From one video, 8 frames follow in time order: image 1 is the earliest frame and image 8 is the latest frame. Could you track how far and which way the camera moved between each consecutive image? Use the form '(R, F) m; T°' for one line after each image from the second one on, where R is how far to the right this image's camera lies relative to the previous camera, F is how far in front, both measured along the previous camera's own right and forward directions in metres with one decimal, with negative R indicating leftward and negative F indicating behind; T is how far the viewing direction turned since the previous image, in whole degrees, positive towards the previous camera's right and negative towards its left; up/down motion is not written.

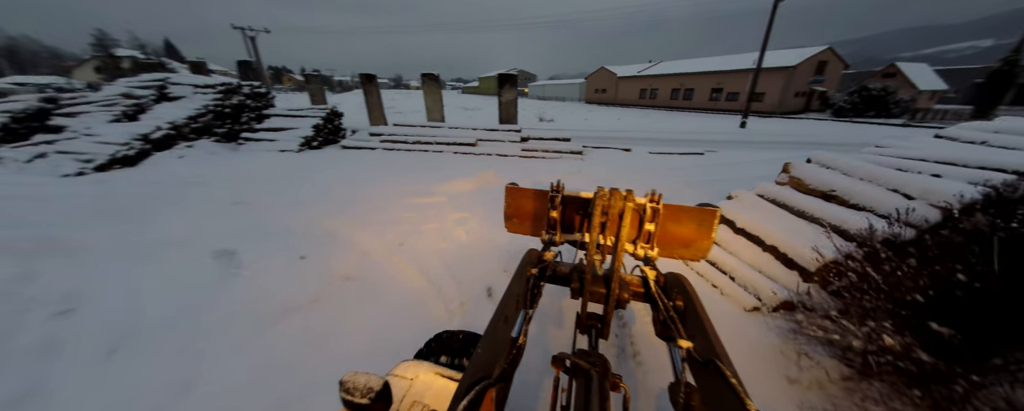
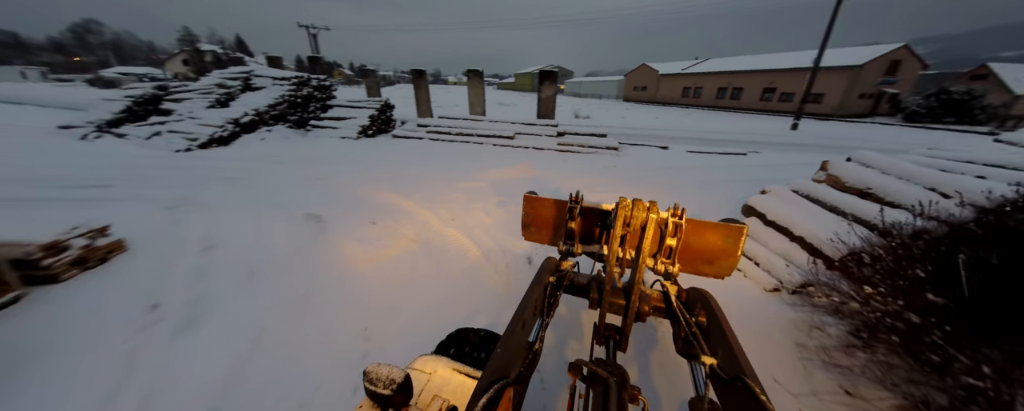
(-0.2, -0.5) m; -6°
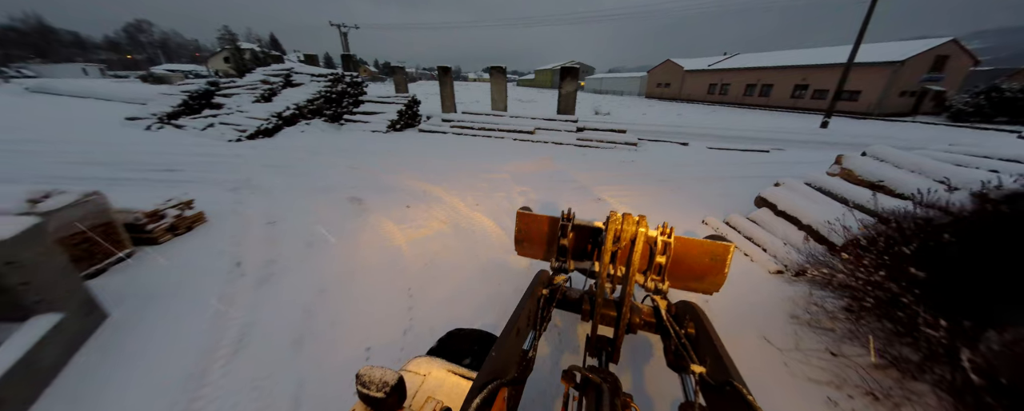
(-0.1, -0.4) m; -3°
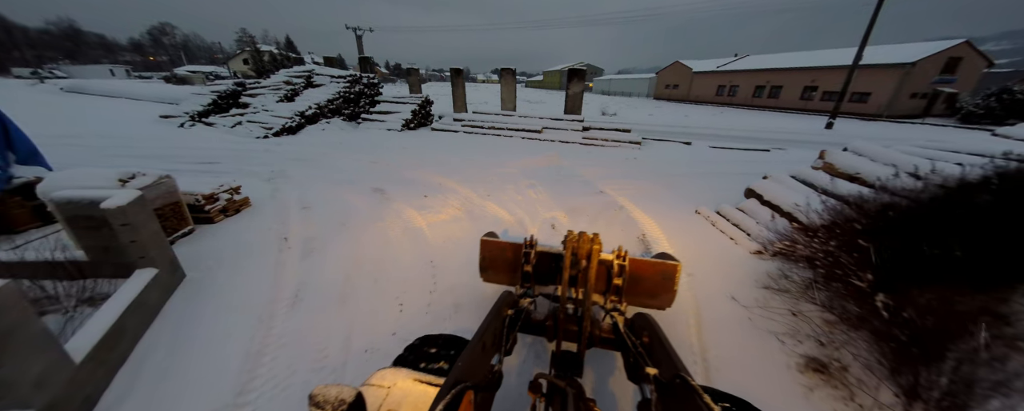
(0.0, -0.4) m; -1°
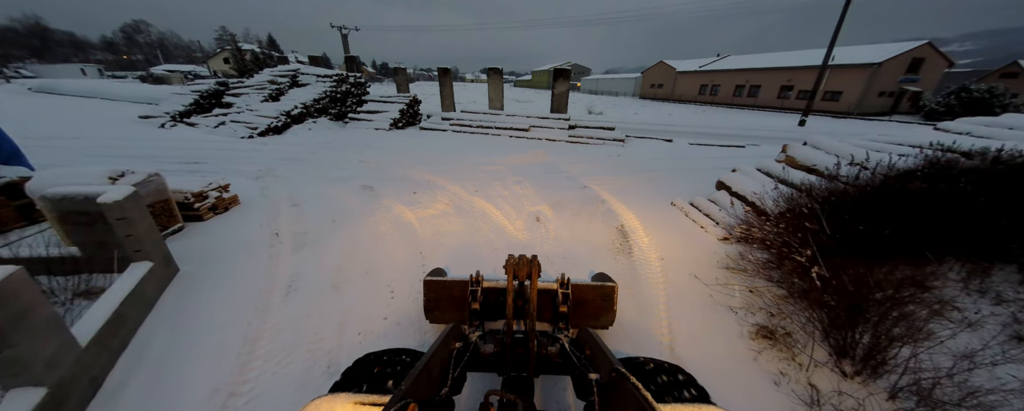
(+0.1, -0.2) m; +2°
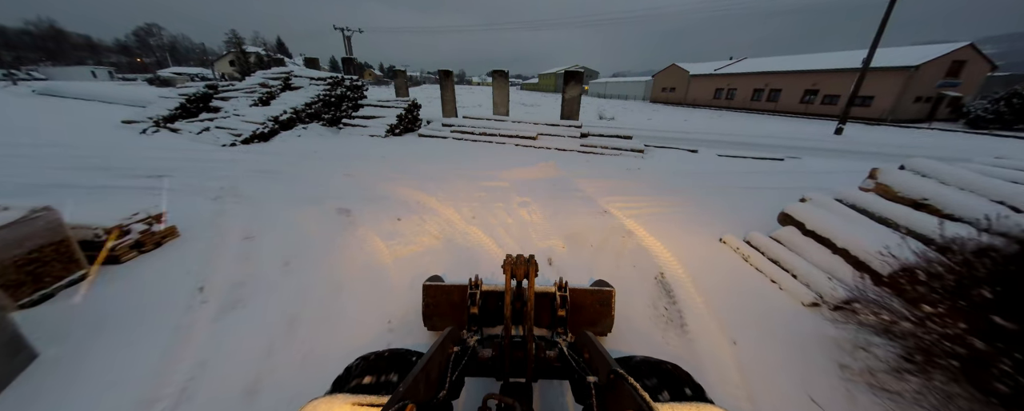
(0.0, +0.9) m; -1°
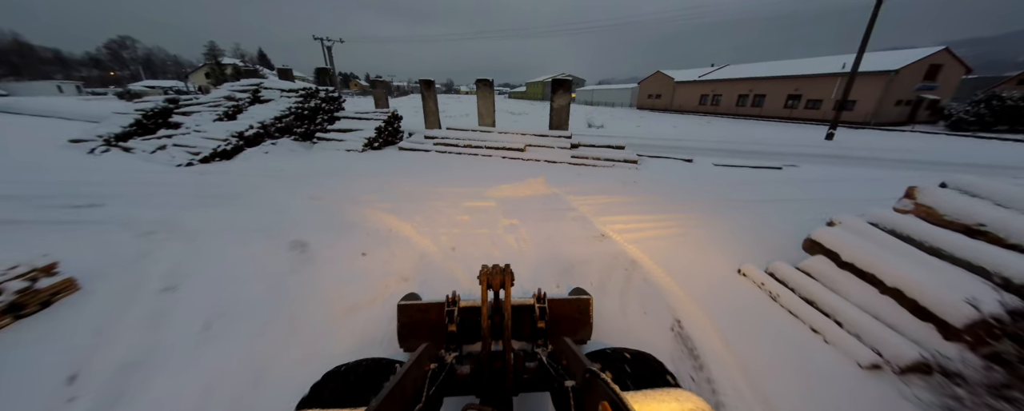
(+0.1, +0.6) m; +2°
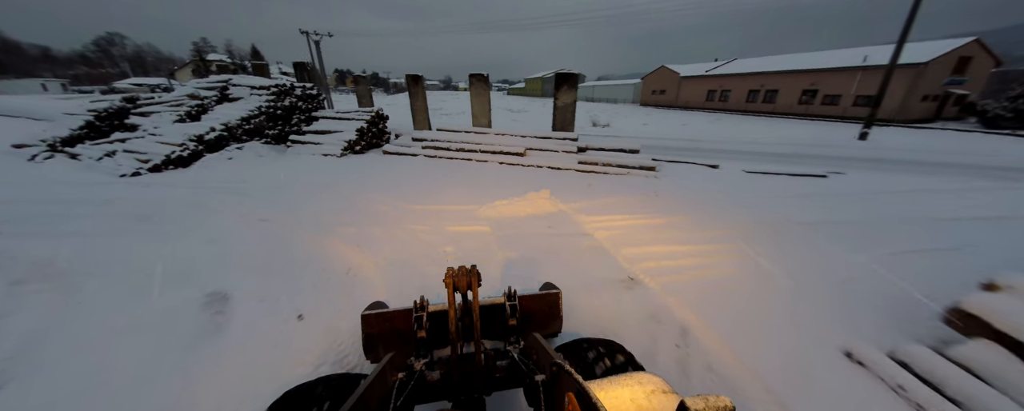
(0.0, +1.0) m; 0°
